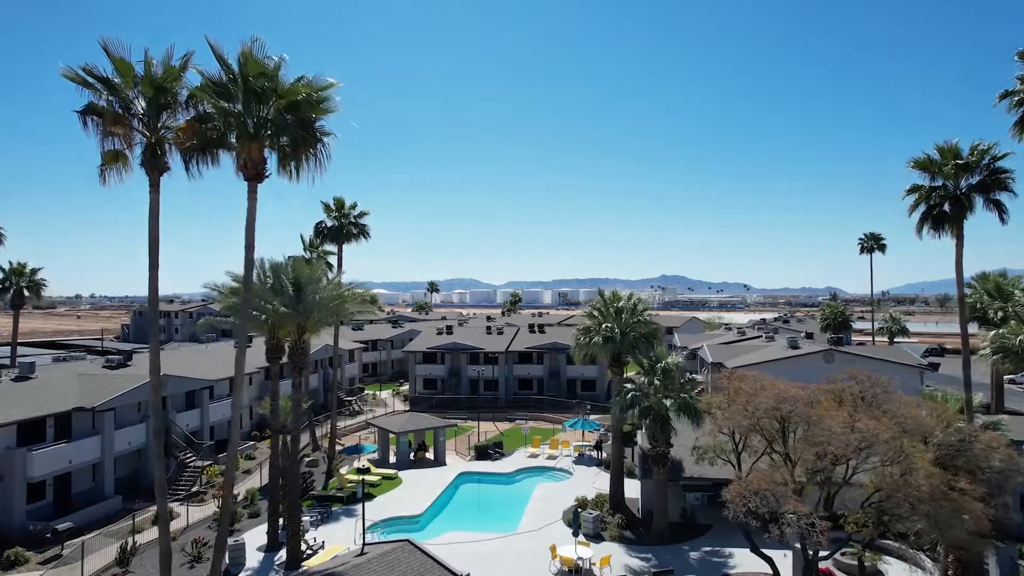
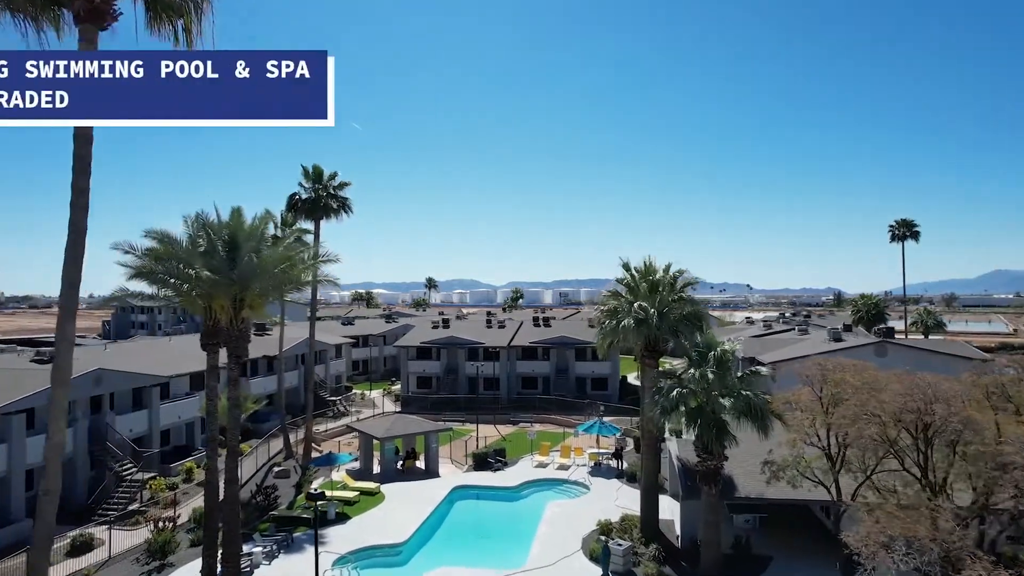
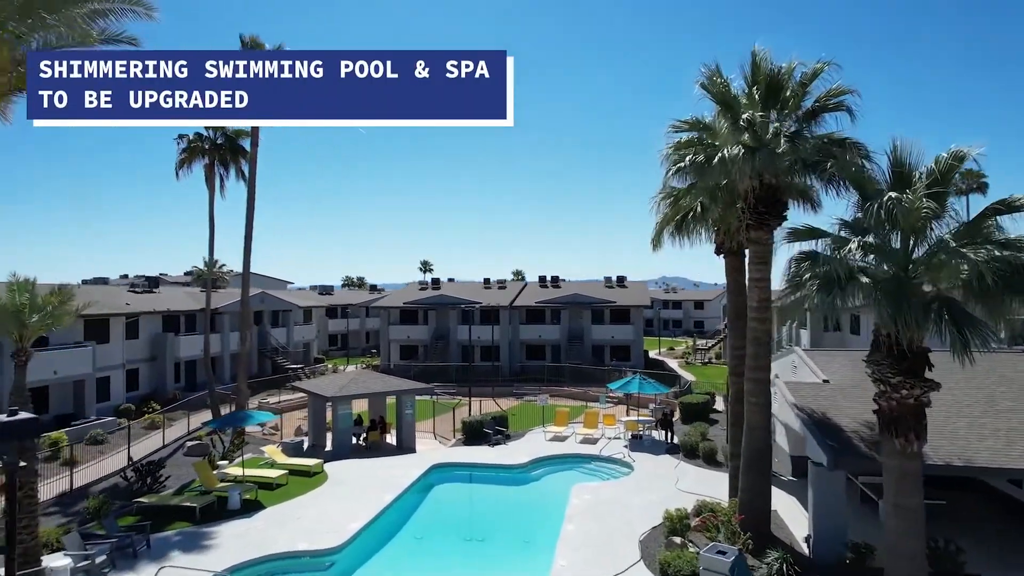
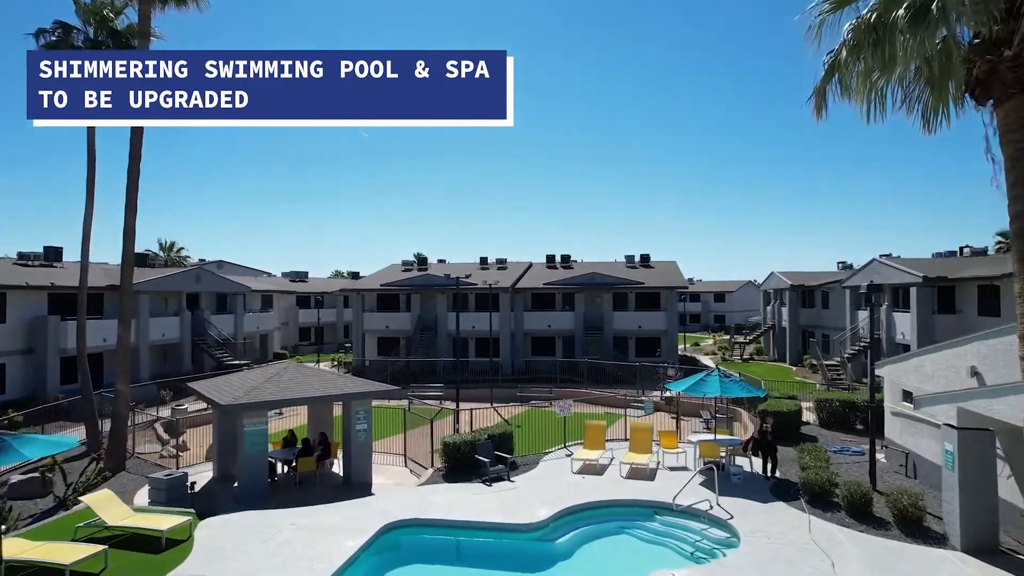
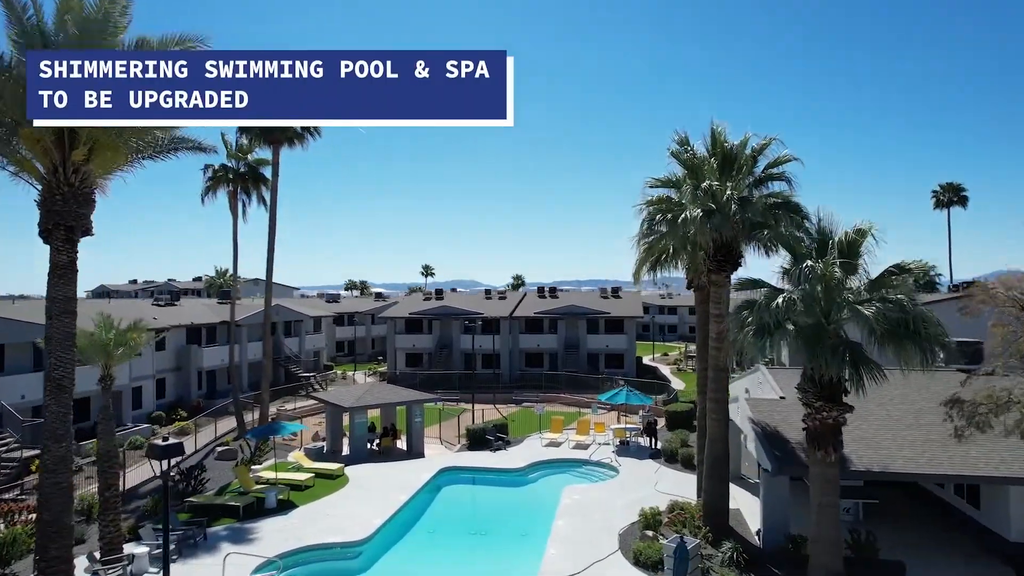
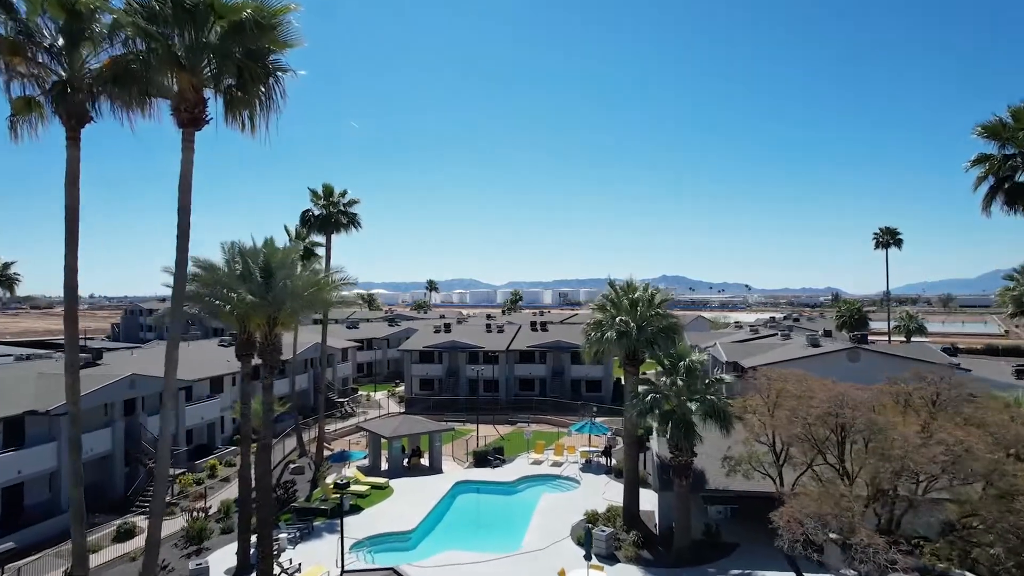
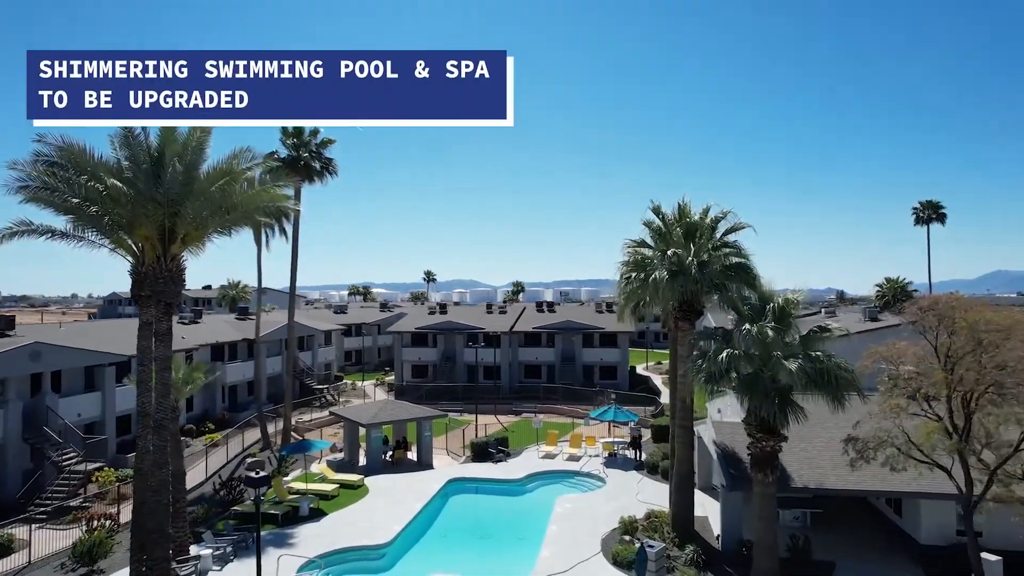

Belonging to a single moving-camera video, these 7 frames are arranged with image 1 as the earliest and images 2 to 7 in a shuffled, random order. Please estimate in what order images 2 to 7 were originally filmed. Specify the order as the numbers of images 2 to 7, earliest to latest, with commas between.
6, 2, 7, 5, 3, 4
